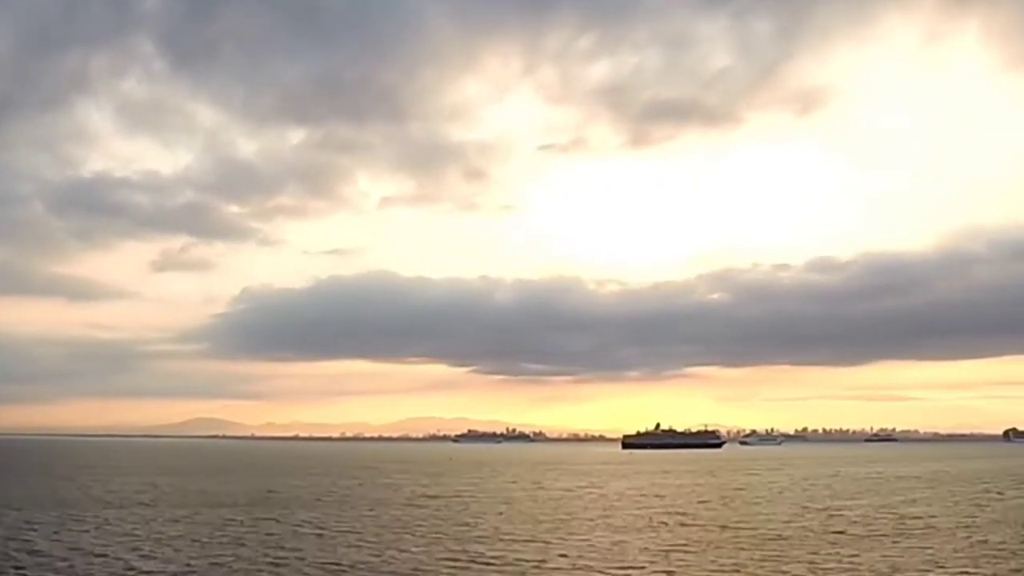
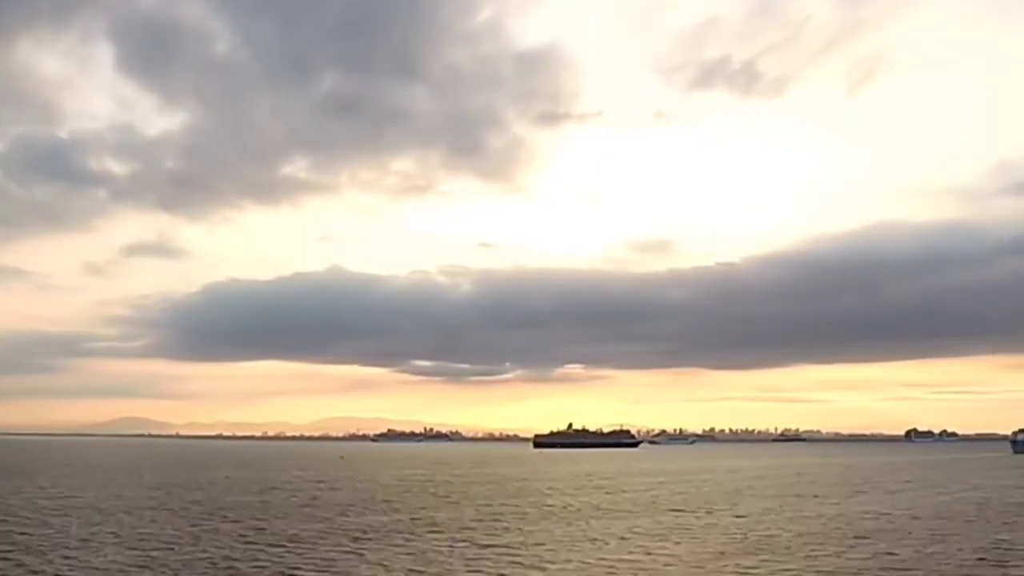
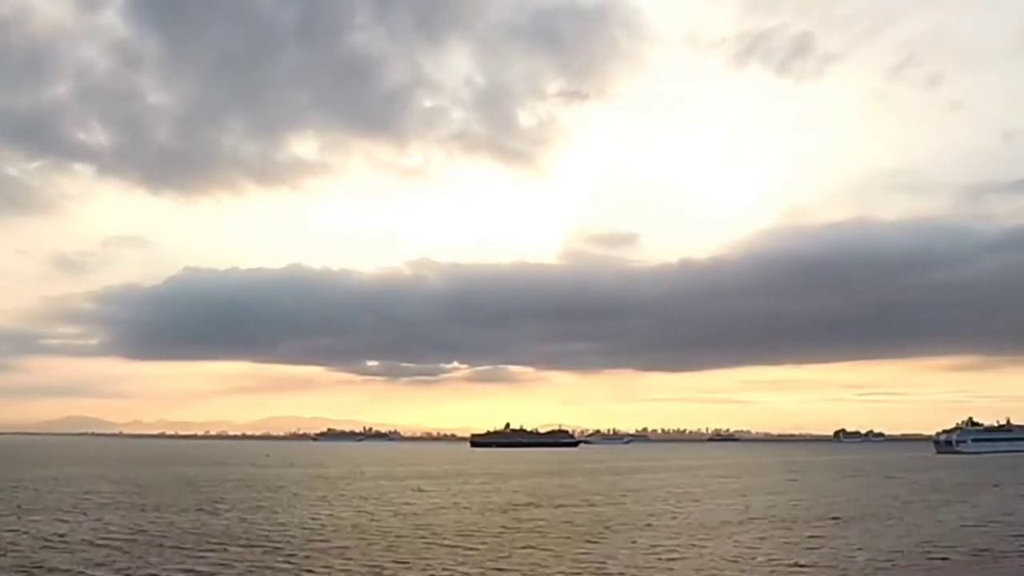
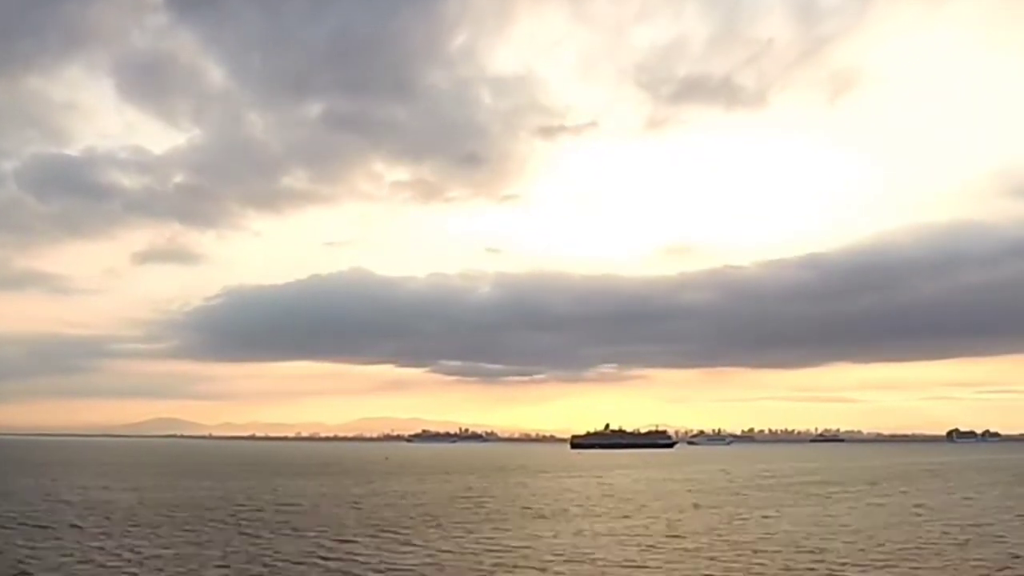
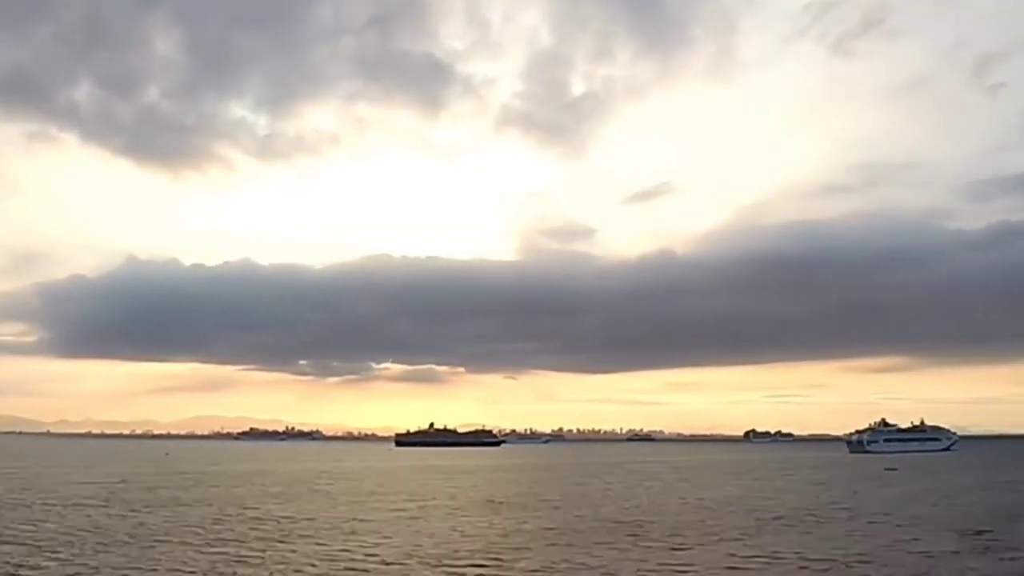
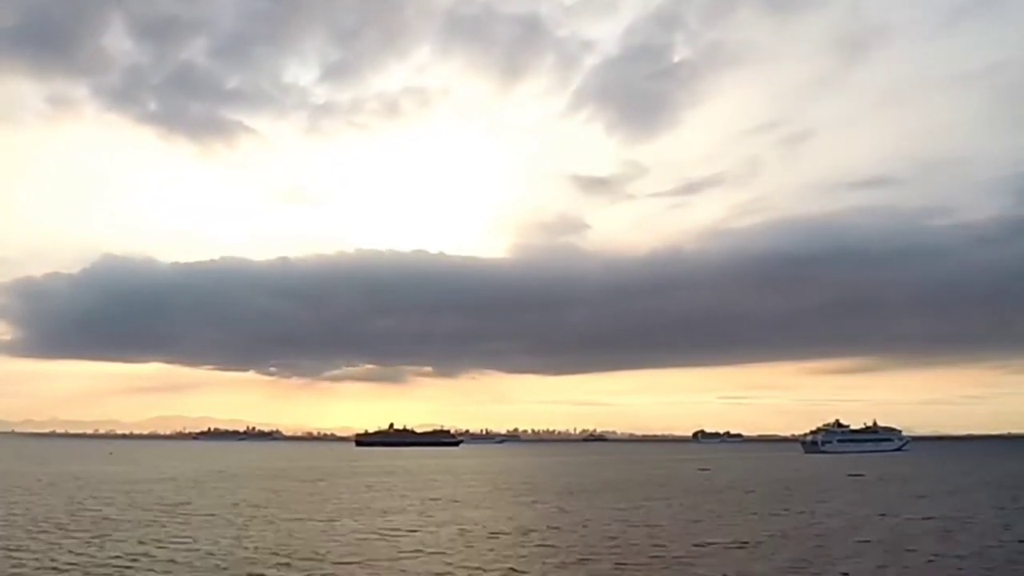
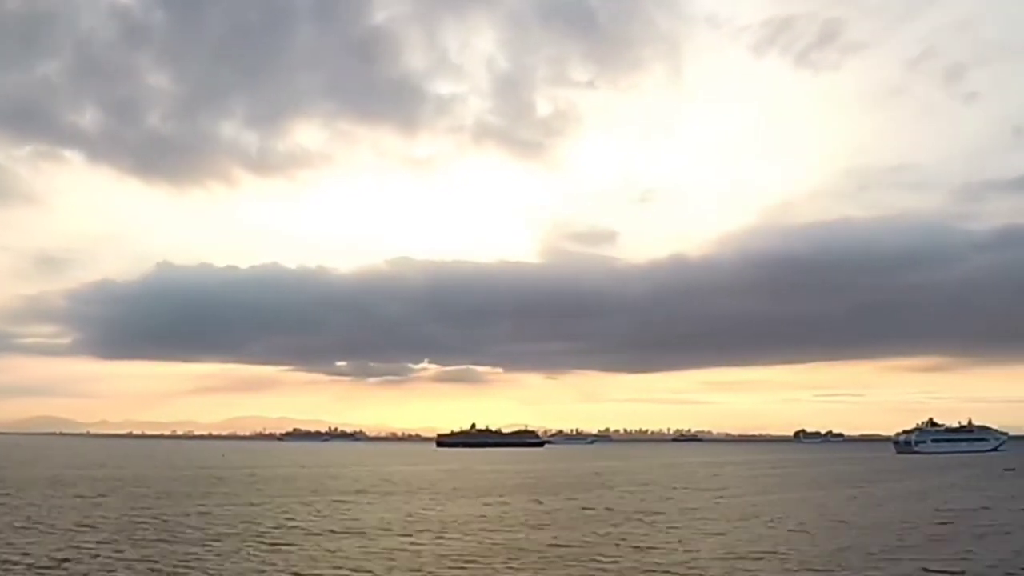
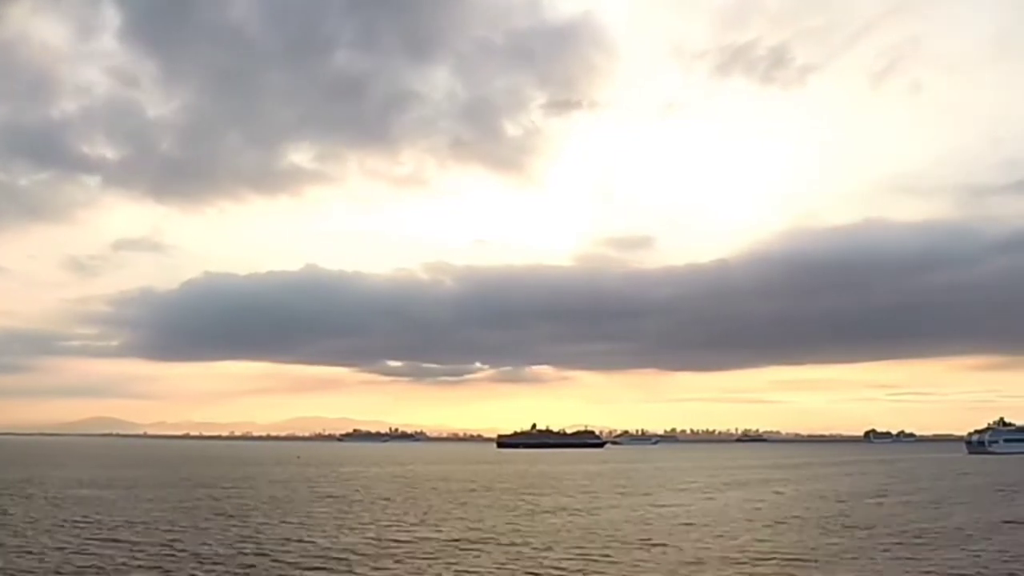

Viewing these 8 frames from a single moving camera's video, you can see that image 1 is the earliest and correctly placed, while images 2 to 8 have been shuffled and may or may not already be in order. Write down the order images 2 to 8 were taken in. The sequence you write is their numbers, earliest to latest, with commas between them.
4, 2, 8, 3, 7, 5, 6
